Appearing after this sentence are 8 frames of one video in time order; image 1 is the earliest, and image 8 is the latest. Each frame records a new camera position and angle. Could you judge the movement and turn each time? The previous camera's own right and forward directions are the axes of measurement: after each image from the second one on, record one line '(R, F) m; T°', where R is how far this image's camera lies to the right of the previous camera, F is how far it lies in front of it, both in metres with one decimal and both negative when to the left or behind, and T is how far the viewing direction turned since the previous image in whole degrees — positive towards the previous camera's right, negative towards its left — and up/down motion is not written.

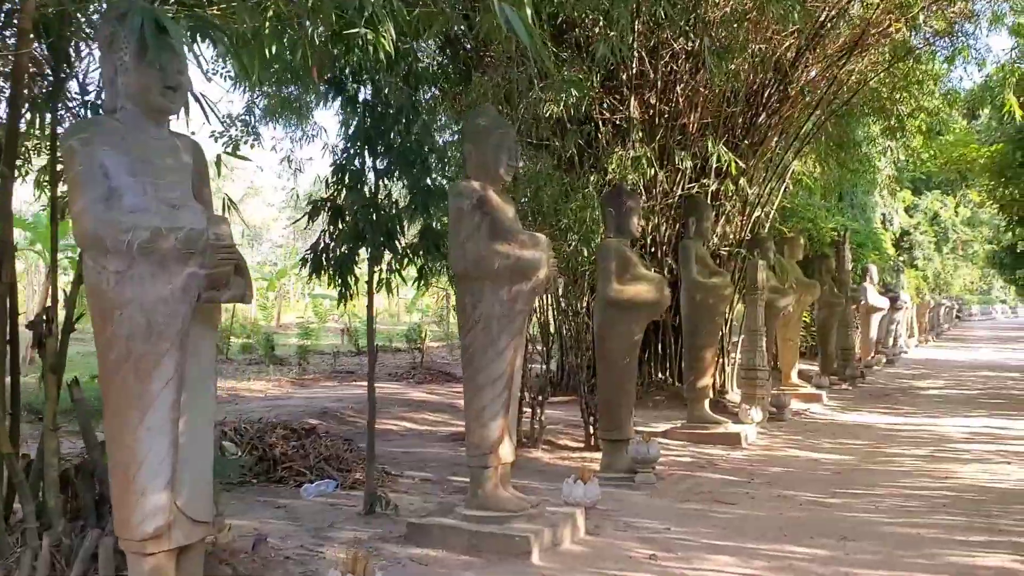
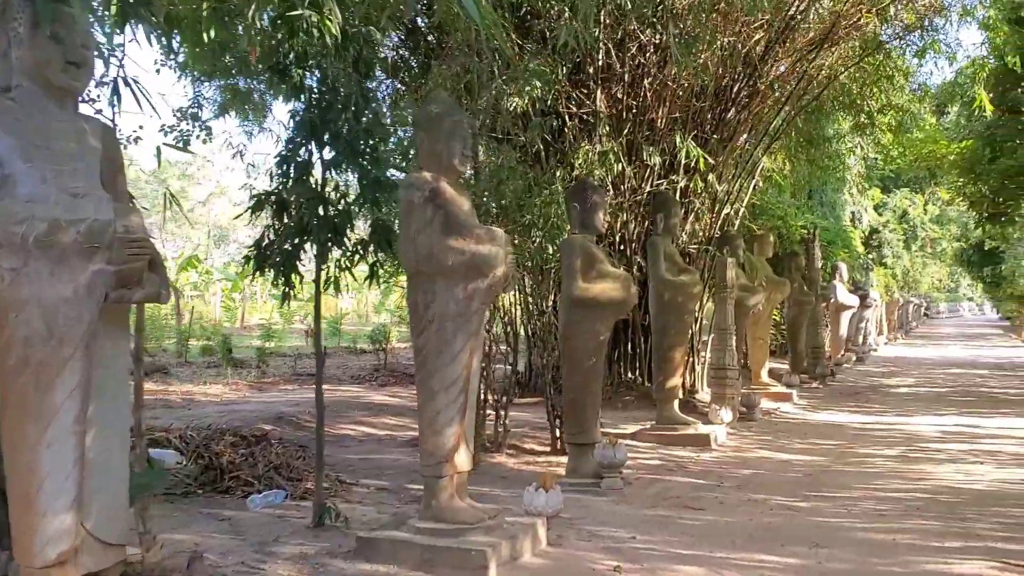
(+0.1, +0.2) m; +2°
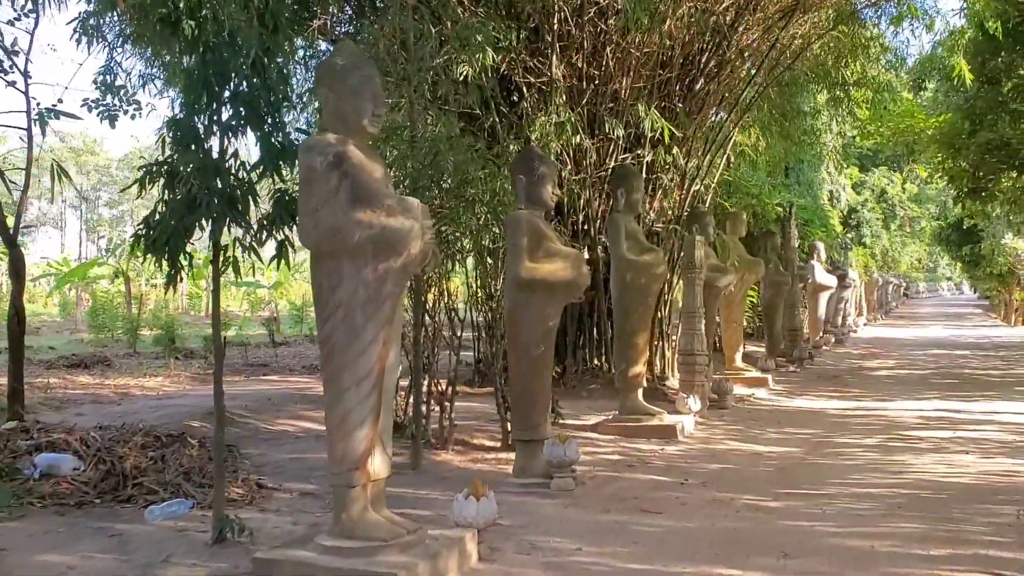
(+0.2, +0.5) m; +1°
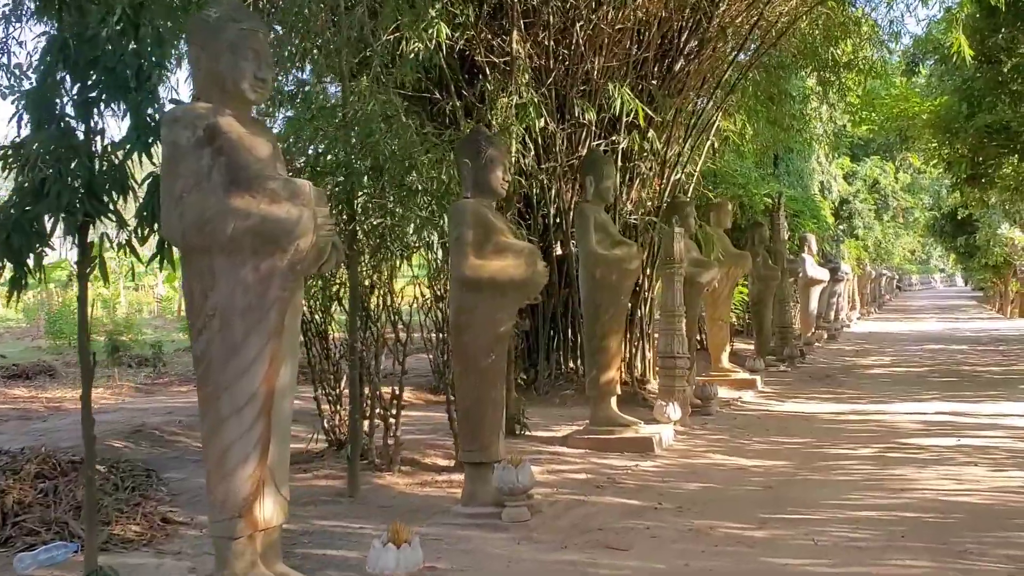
(+0.2, +0.6) m; 0°
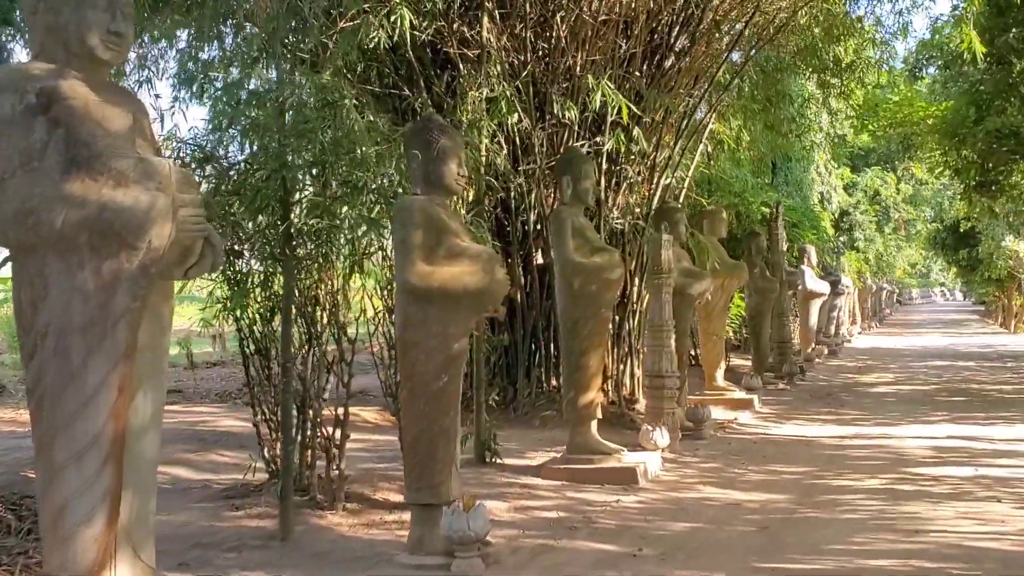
(+0.2, +0.5) m; 0°
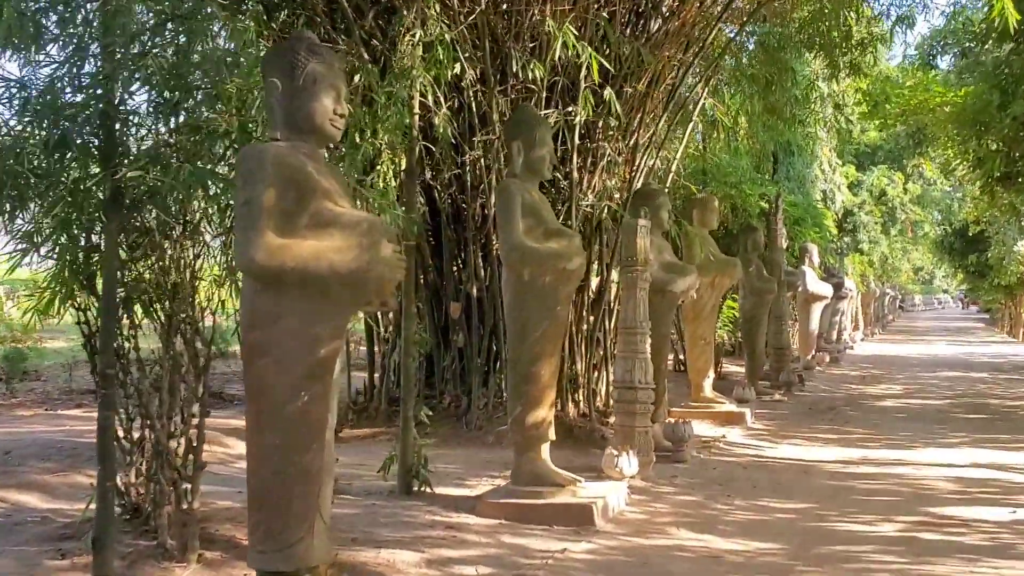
(+0.3, +0.9) m; 0°
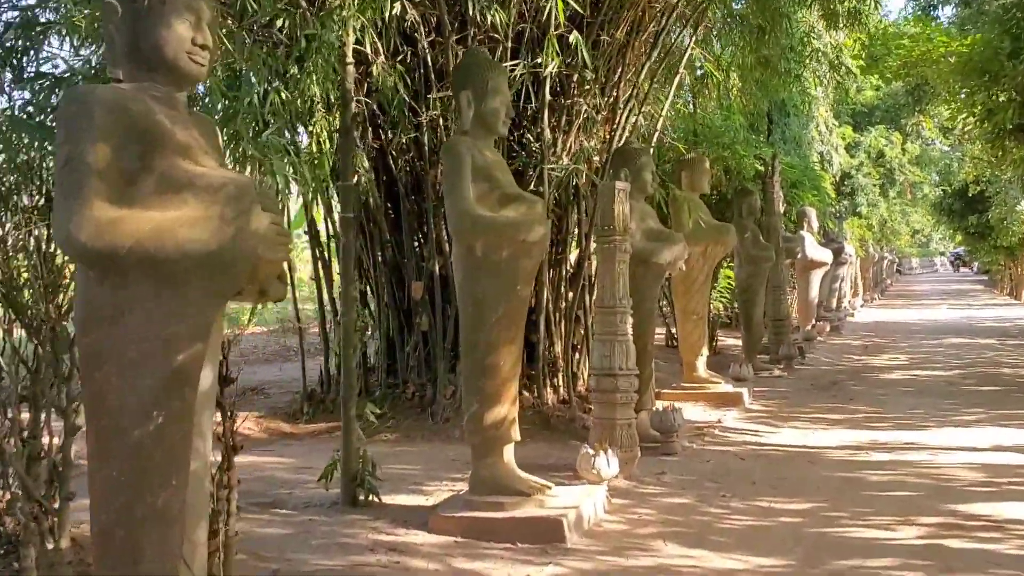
(+0.1, +0.6) m; 0°
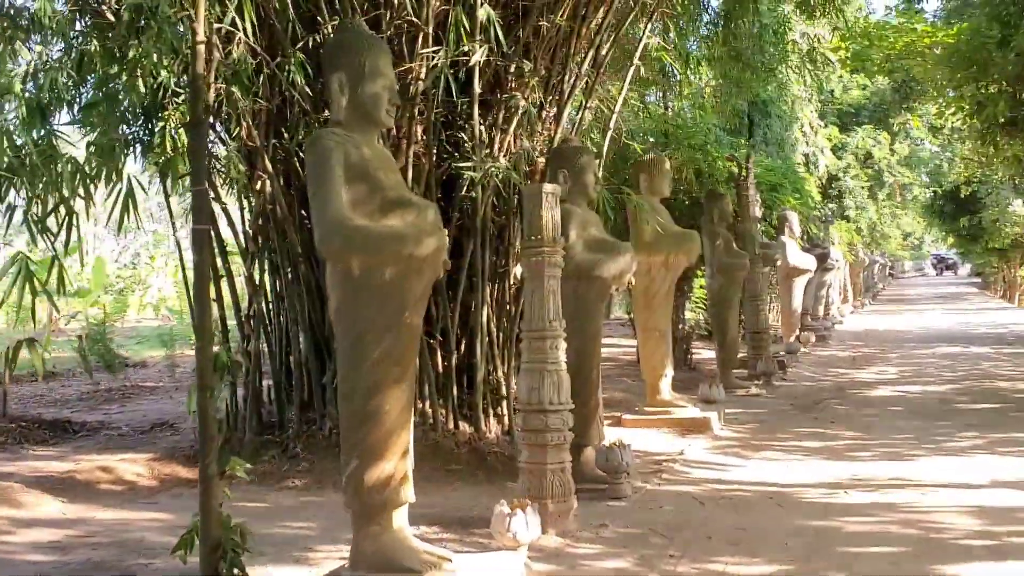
(+0.3, +0.6) m; 0°
